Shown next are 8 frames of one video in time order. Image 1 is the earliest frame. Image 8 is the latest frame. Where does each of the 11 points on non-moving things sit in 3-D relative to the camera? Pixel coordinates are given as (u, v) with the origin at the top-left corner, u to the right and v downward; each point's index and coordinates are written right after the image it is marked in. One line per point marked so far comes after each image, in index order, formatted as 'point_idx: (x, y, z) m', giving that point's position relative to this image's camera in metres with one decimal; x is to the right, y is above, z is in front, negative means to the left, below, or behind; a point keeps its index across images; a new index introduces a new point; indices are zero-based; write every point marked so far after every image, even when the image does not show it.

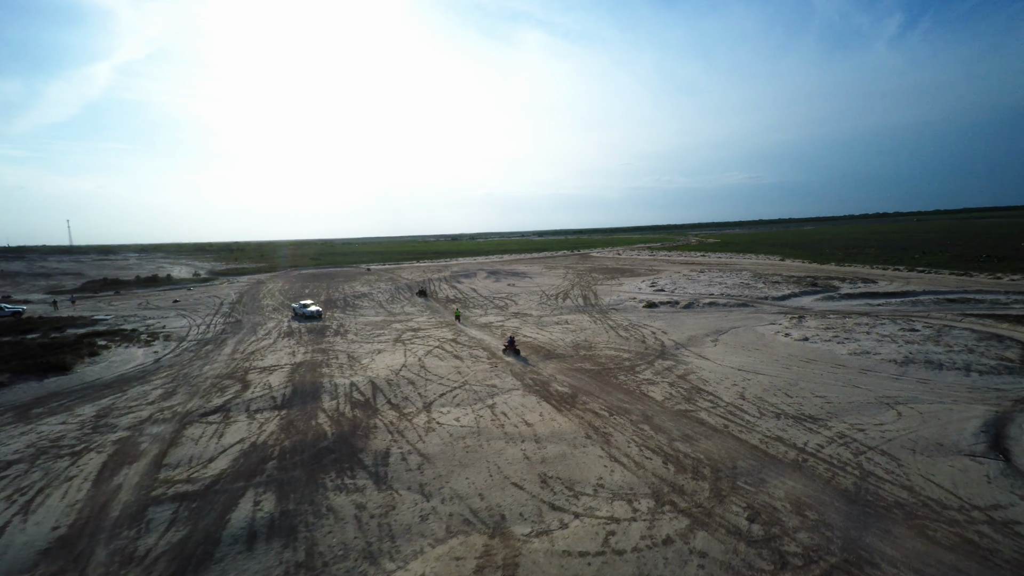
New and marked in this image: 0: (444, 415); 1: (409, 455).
0: (-2.4, -4.4, +15.8) m
1: (-2.9, -4.6, +12.7) m
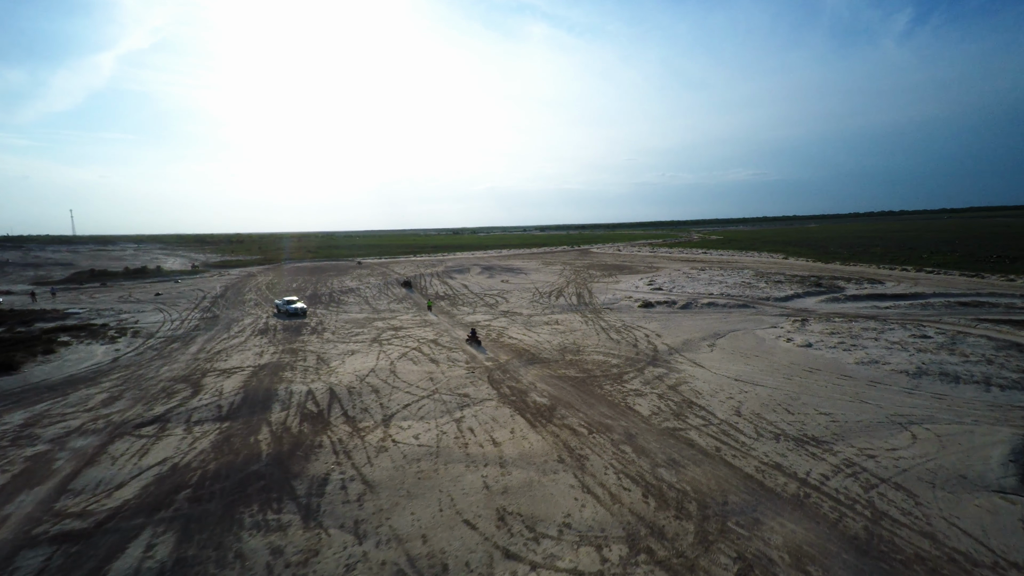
0: (-3.4, -4.4, +14.1) m
1: (-3.9, -4.7, +11.0) m
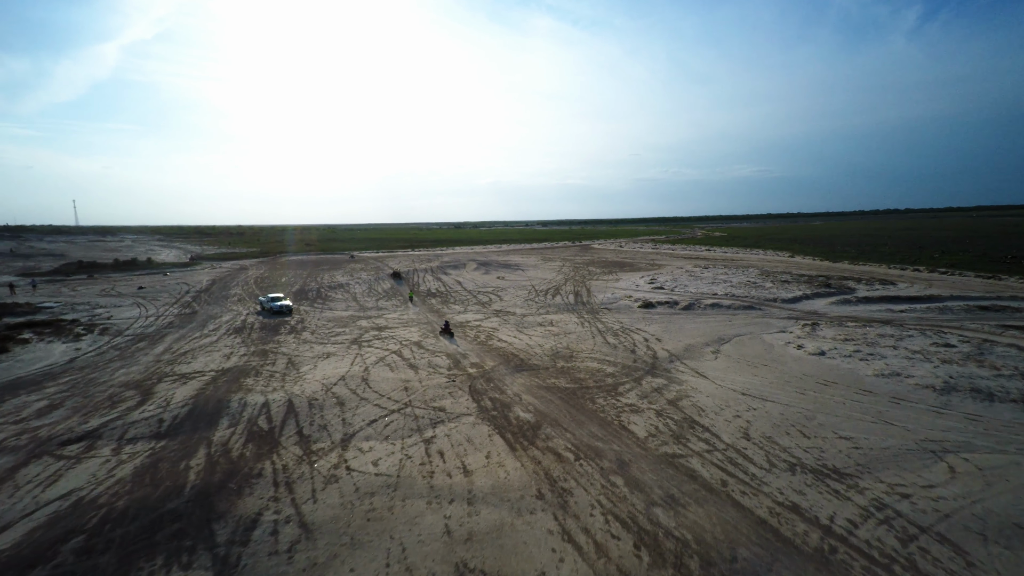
0: (-4.0, -4.5, +12.3) m
1: (-4.6, -4.8, +9.2) m
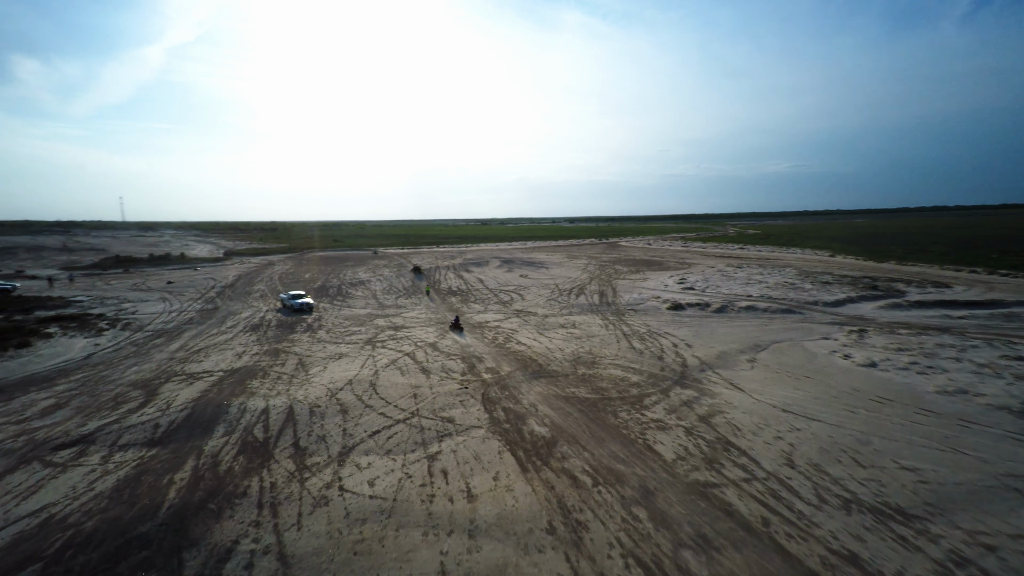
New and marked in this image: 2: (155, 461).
0: (-3.8, -4.5, +11.3) m
1: (-4.5, -4.9, +8.3) m
2: (-8.9, -4.3, +11.4) m
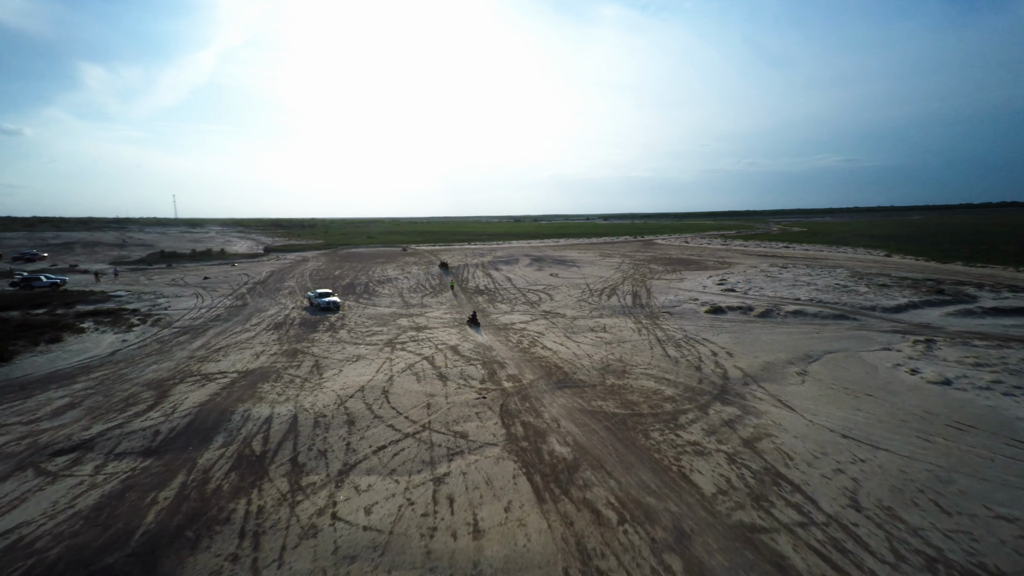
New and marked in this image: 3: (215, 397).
0: (-3.5, -4.6, +10.2) m
1: (-4.4, -5.0, +7.2) m
2: (-8.5, -4.3, +10.7) m
3: (-10.2, -3.7, +15.8) m
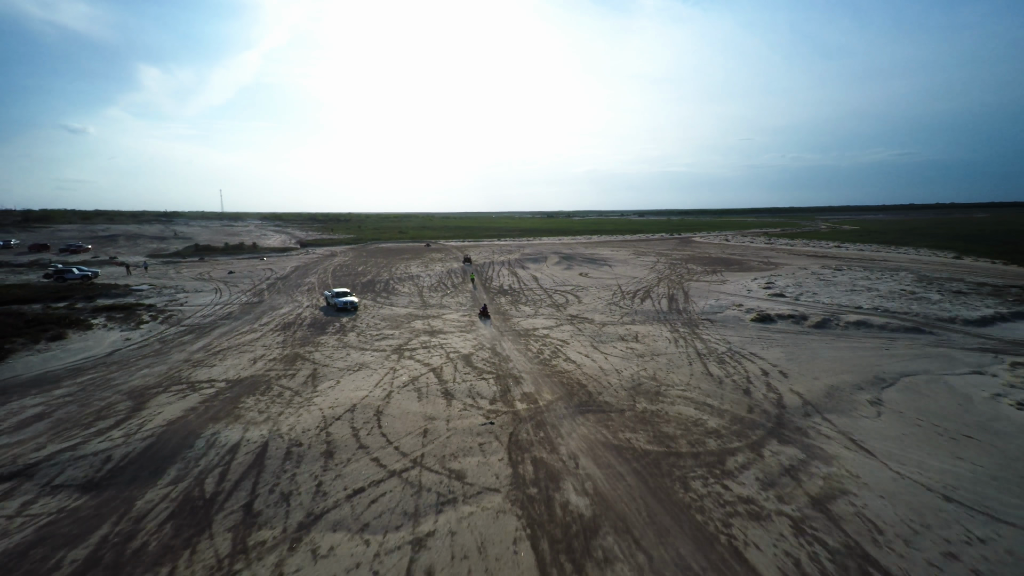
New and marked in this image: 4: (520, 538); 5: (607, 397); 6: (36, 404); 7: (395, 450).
0: (-3.6, -4.9, +8.1) m
1: (-4.7, -5.2, +5.2) m
2: (-8.6, -4.5, +8.9) m
3: (-9.8, -3.8, +14.1) m
4: (+0.2, -5.0, +9.3) m
5: (+3.5, -3.9, +16.8) m
6: (-16.0, -3.9, +15.5) m
7: (-3.1, -4.3, +12.3) m
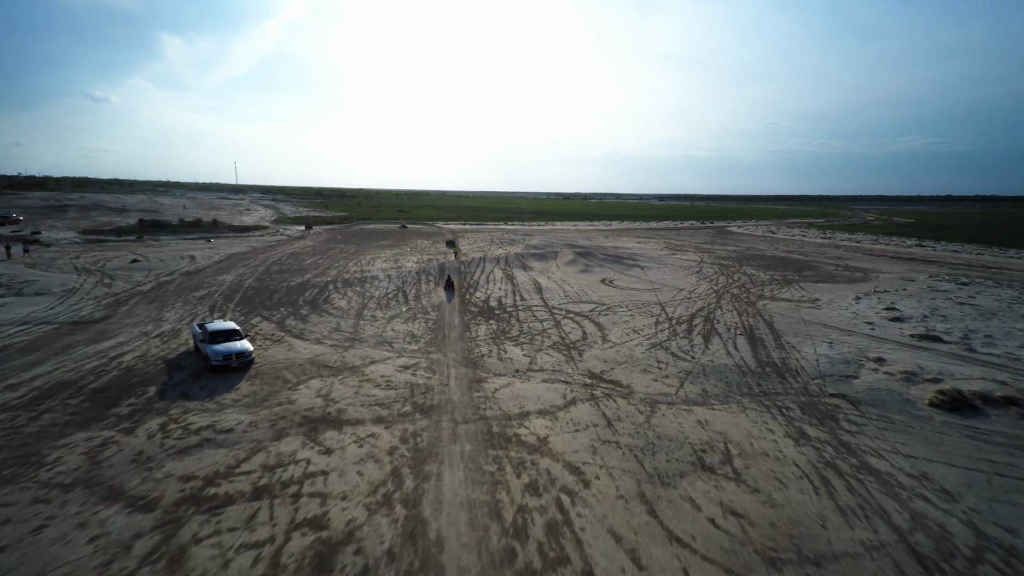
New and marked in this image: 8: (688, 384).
0: (-5.2, -6.9, -4.9) m
1: (-6.5, -7.4, -7.7) m
2: (-10.2, -6.4, -3.9) m
3: (-11.3, -5.5, +1.2) m
4: (-1.5, -7.2, -3.8) m
5: (+2.1, -5.9, +3.6) m
6: (-17.4, -5.3, +2.8) m
7: (-4.6, -6.2, -0.7) m
8: (+6.6, -3.4, +17.2) m
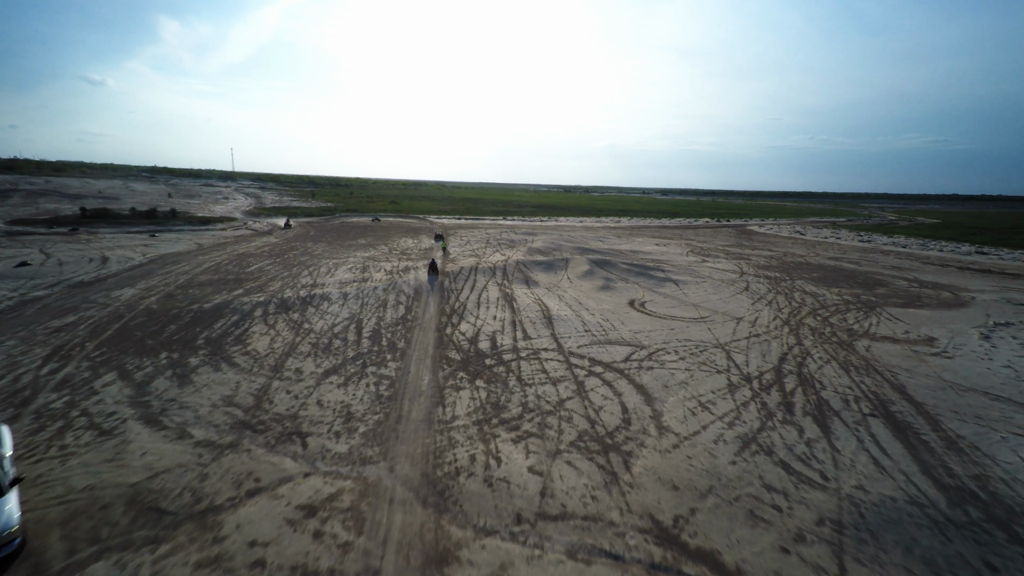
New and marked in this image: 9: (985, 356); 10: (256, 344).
0: (-5.3, -8.8, -13.3) m
1: (-6.5, -9.3, -16.1) m
2: (-10.2, -8.1, -12.3) m
3: (-11.3, -7.1, -7.2) m
4: (-1.5, -9.1, -12.2) m
5: (+2.0, -7.7, -4.8) m
6: (-17.4, -6.8, -5.6) m
7: (-4.7, -8.0, -9.1) m
8: (+6.6, -5.0, +8.8) m
9: (+20.4, -2.9, +20.1) m
10: (-10.0, -2.0, +18.2) m
